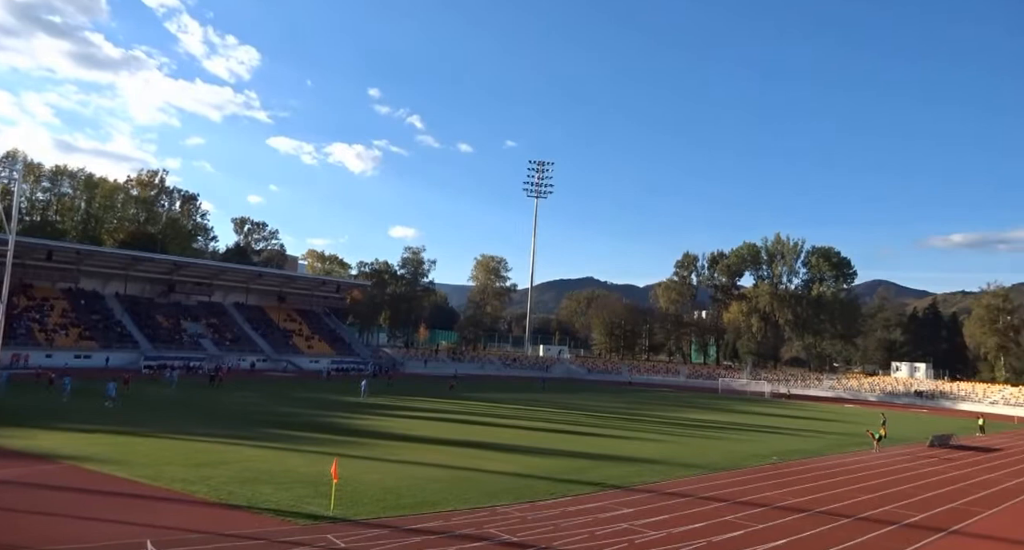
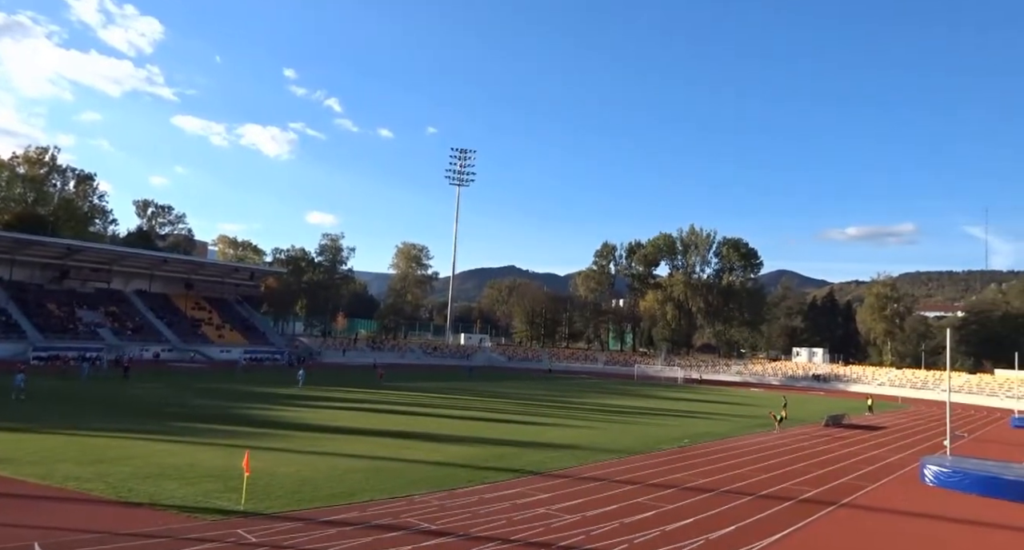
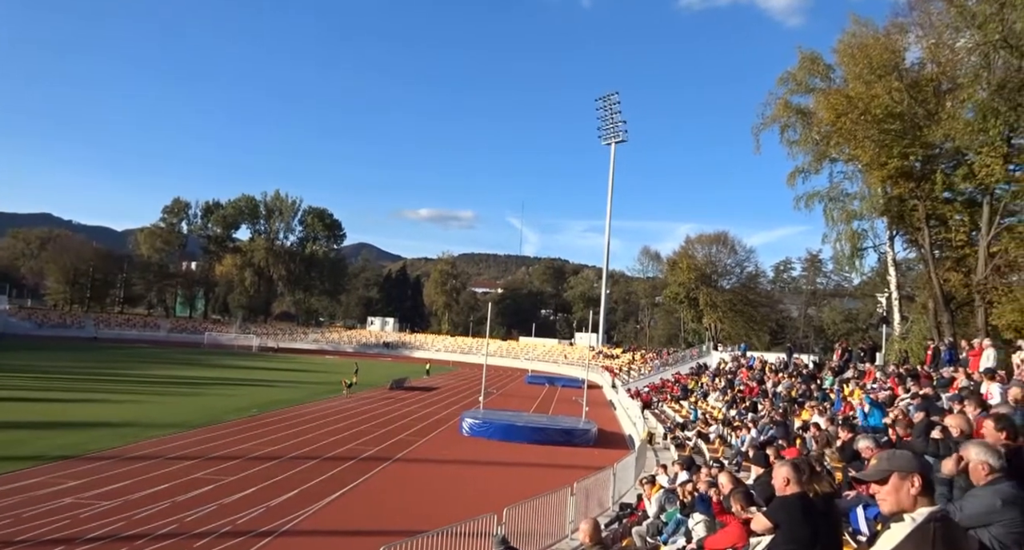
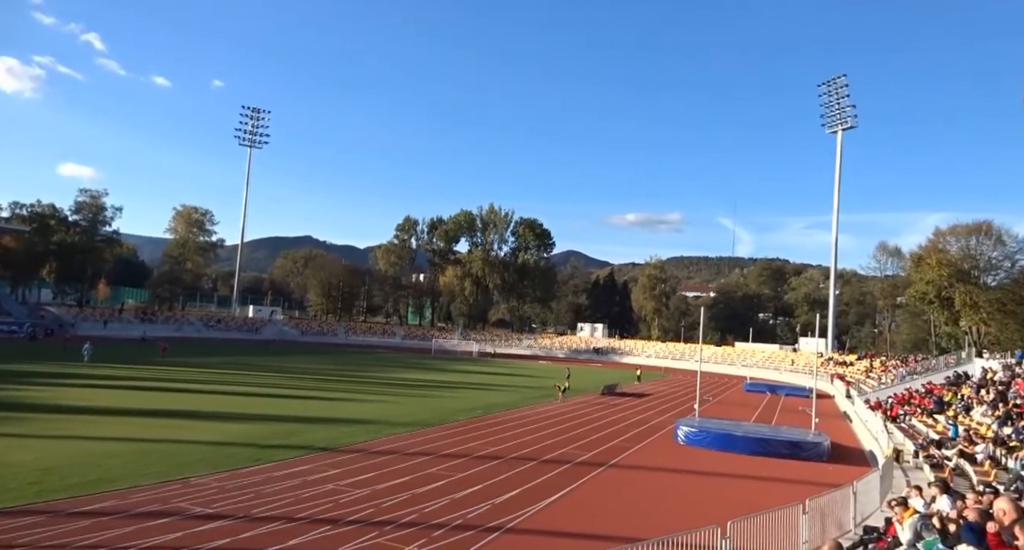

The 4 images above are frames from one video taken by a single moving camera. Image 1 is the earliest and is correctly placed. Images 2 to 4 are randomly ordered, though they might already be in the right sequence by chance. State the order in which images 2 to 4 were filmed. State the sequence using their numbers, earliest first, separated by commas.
2, 4, 3
